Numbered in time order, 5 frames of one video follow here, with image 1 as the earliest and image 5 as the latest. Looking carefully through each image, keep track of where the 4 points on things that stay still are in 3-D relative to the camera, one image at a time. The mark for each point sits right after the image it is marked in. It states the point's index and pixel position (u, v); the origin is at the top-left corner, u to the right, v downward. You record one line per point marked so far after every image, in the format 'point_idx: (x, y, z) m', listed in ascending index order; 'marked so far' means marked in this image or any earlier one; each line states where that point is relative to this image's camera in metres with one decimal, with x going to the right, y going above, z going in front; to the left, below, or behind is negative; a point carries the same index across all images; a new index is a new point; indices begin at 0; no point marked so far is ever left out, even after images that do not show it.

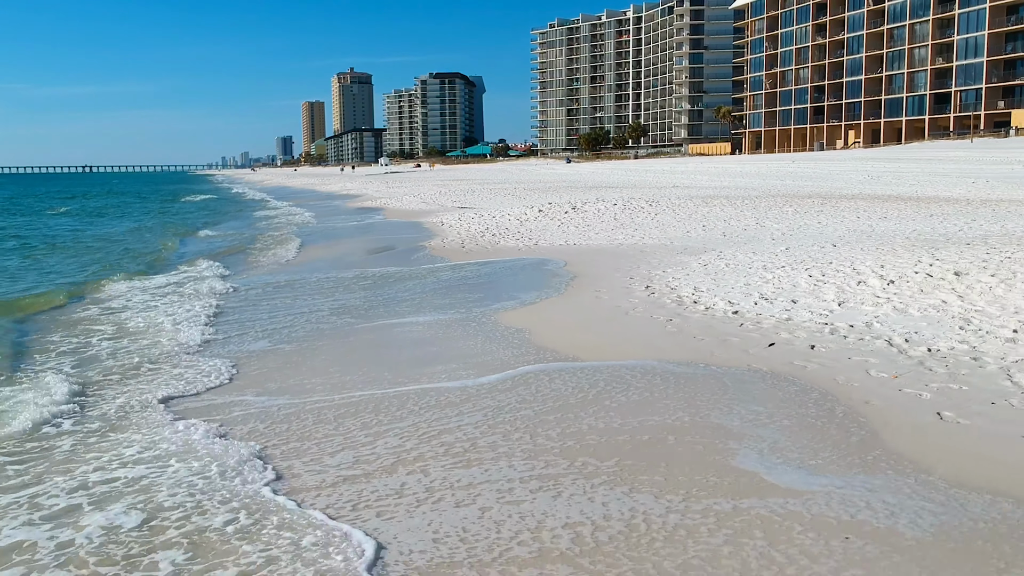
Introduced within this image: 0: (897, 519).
0: (+2.2, -1.3, +3.6) m
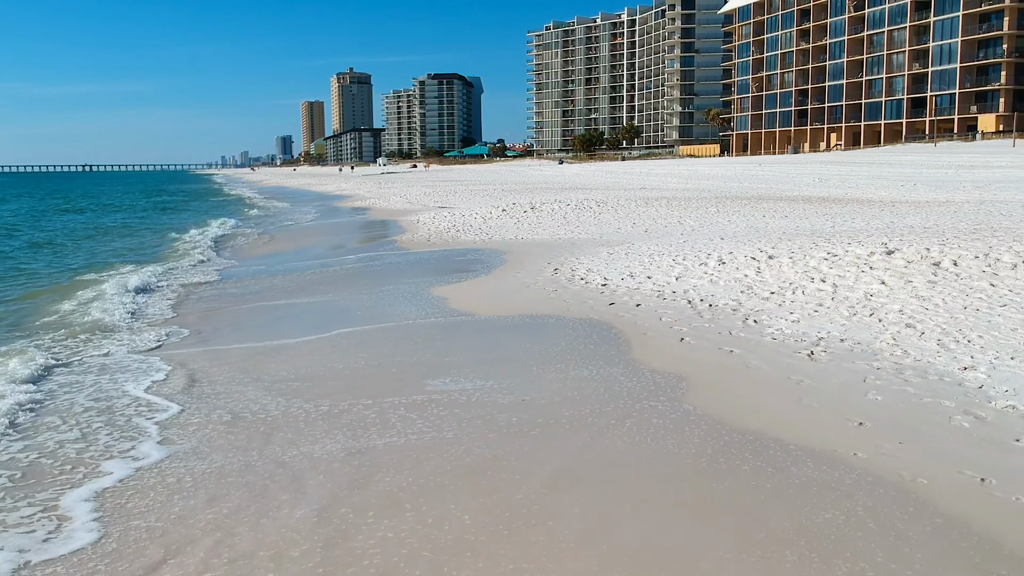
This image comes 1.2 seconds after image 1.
0: (+1.0, -0.9, +6.3) m
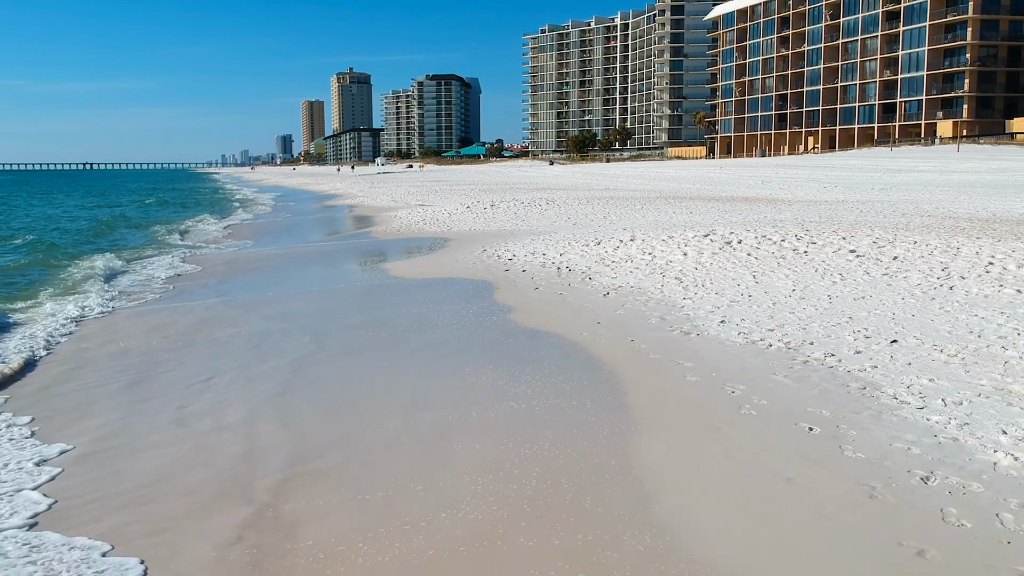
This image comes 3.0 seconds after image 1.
0: (-0.6, -0.3, +10.3) m
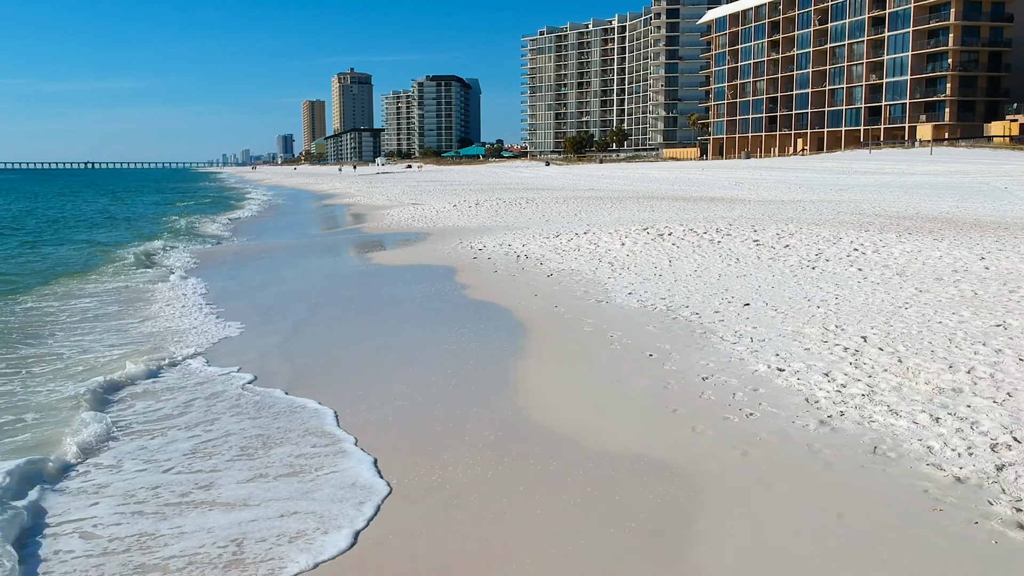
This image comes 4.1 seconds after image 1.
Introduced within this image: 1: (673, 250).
0: (-1.5, 0.0, +12.6) m
1: (+3.5, +0.8, +13.9) m
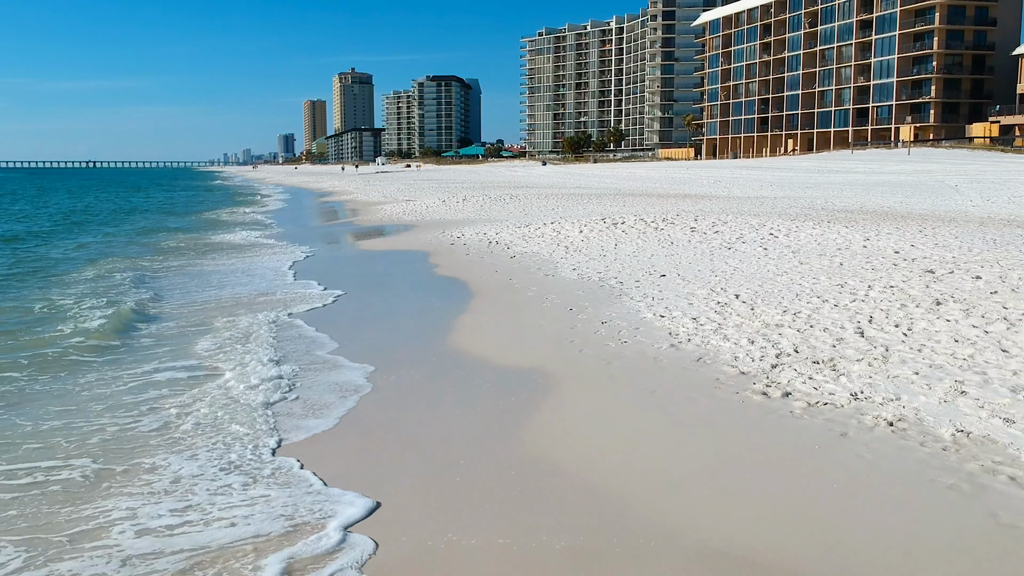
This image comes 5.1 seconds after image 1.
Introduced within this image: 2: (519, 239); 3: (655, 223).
0: (-2.2, +0.5, +14.7) m
1: (+2.7, +1.3, +15.9) m
2: (+0.1, +1.4, +17.8) m
3: (+3.8, +1.8, +17.4) m
